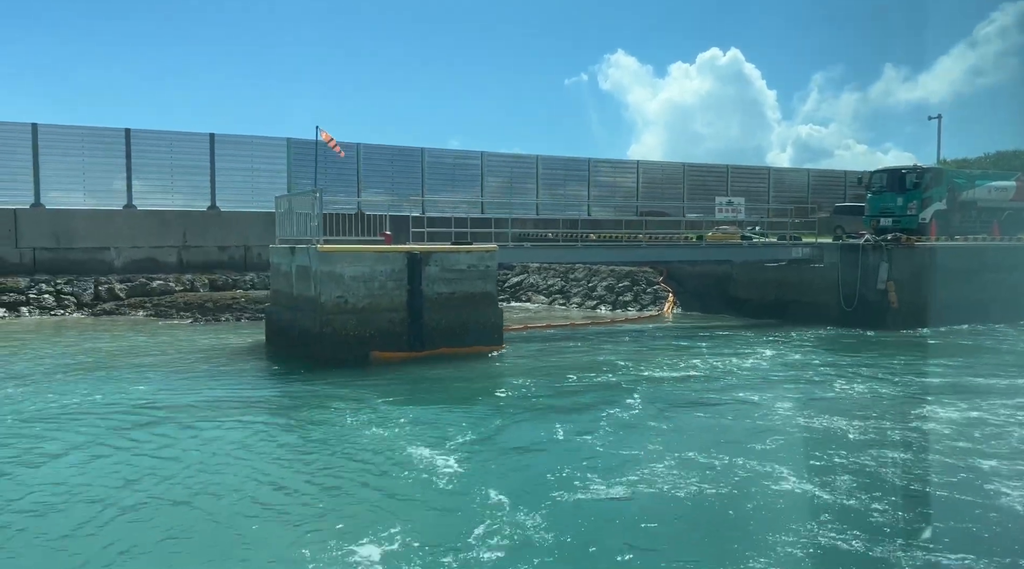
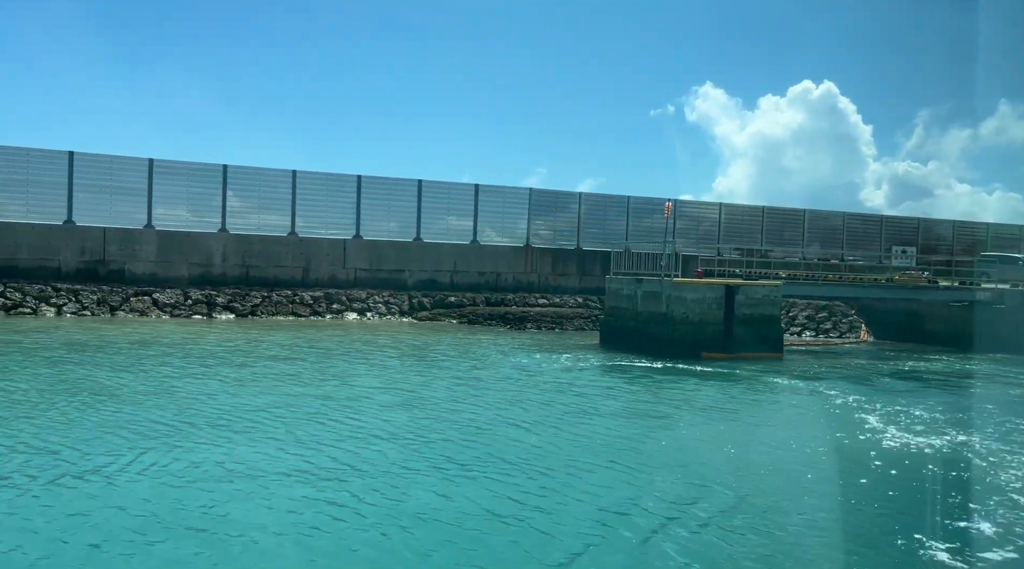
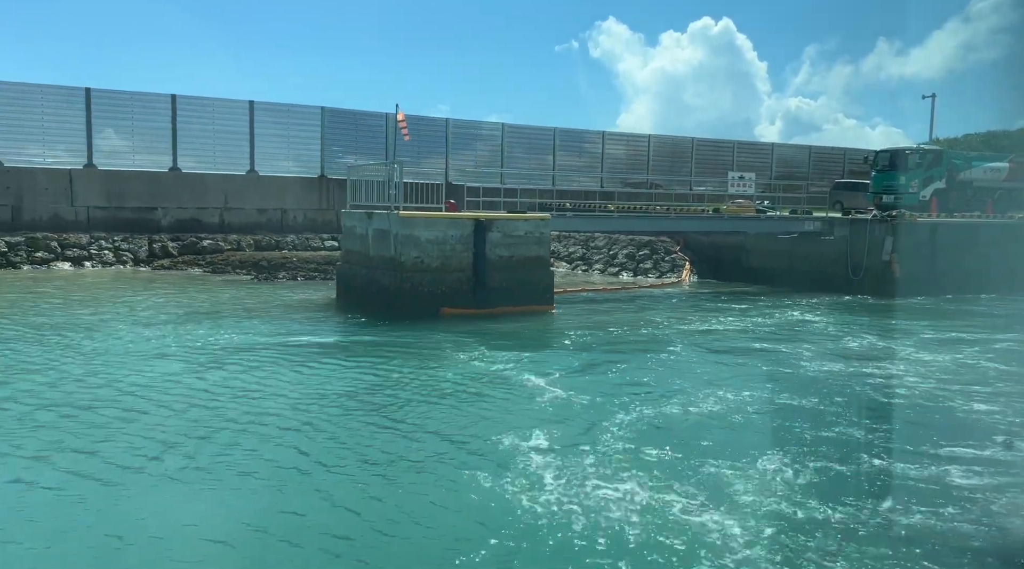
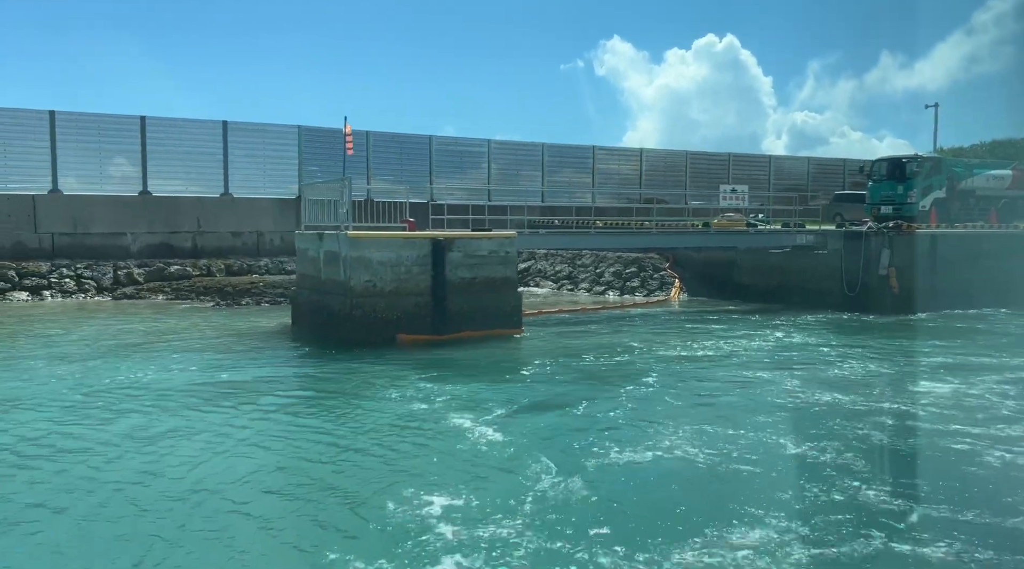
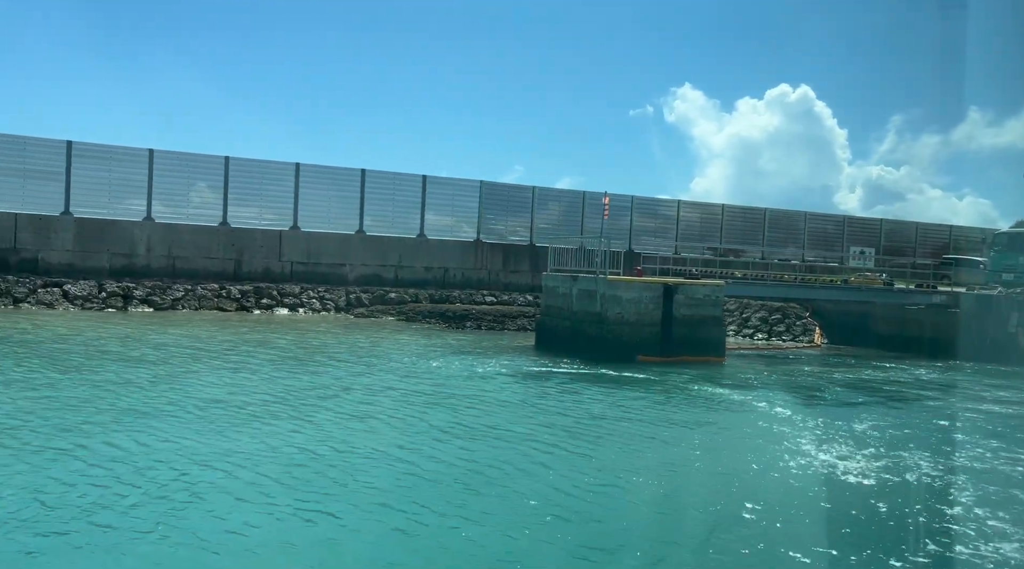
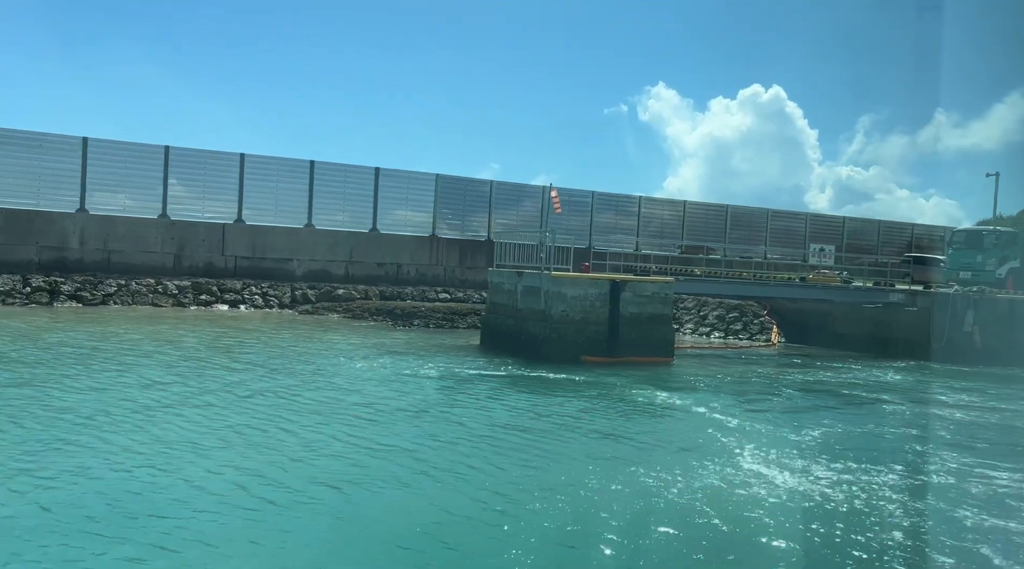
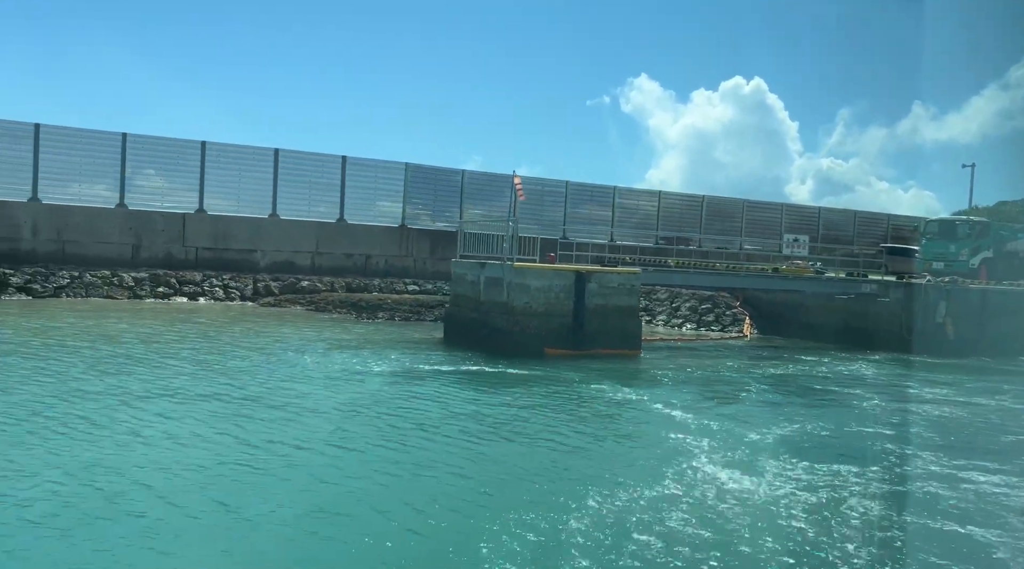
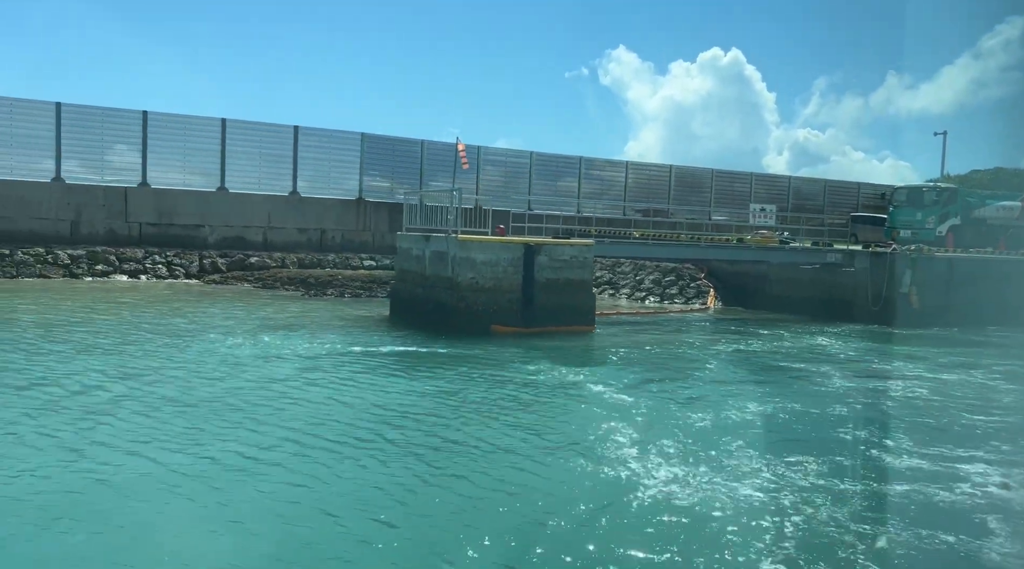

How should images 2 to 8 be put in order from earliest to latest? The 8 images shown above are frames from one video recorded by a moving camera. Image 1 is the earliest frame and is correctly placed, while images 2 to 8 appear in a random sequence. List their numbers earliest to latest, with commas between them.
4, 3, 8, 7, 6, 5, 2
